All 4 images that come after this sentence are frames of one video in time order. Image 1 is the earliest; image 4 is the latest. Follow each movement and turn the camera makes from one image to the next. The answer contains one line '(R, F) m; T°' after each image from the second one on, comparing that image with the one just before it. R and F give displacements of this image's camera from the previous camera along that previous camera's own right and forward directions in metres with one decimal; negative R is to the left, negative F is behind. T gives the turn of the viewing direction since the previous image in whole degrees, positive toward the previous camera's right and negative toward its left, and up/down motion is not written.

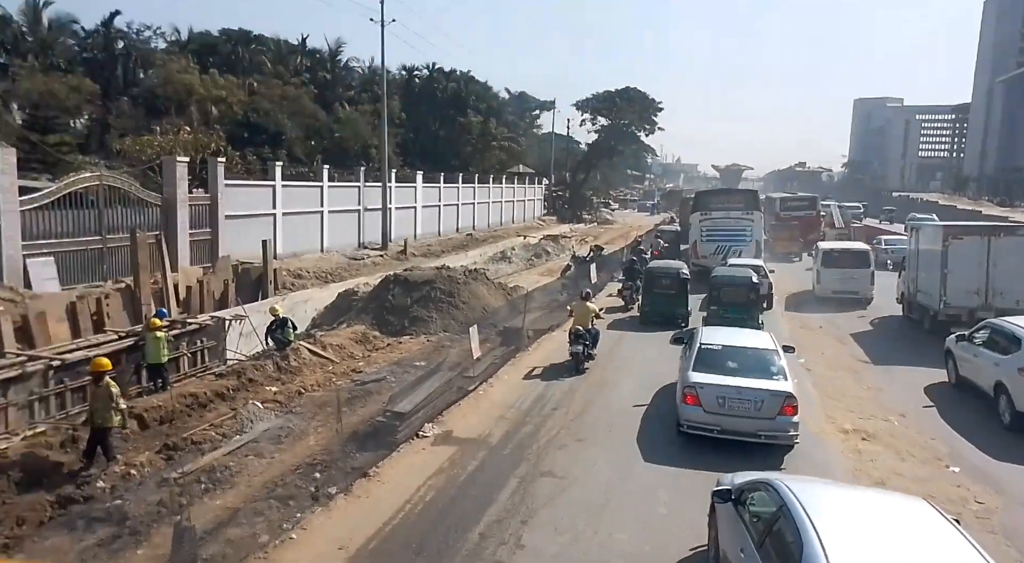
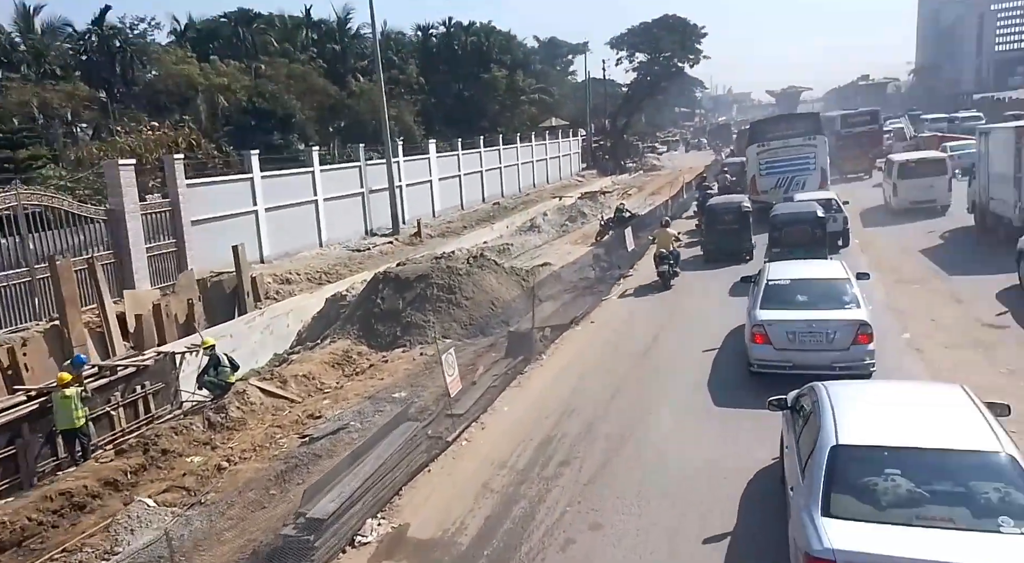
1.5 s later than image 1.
(+0.9, +3.0) m; -5°
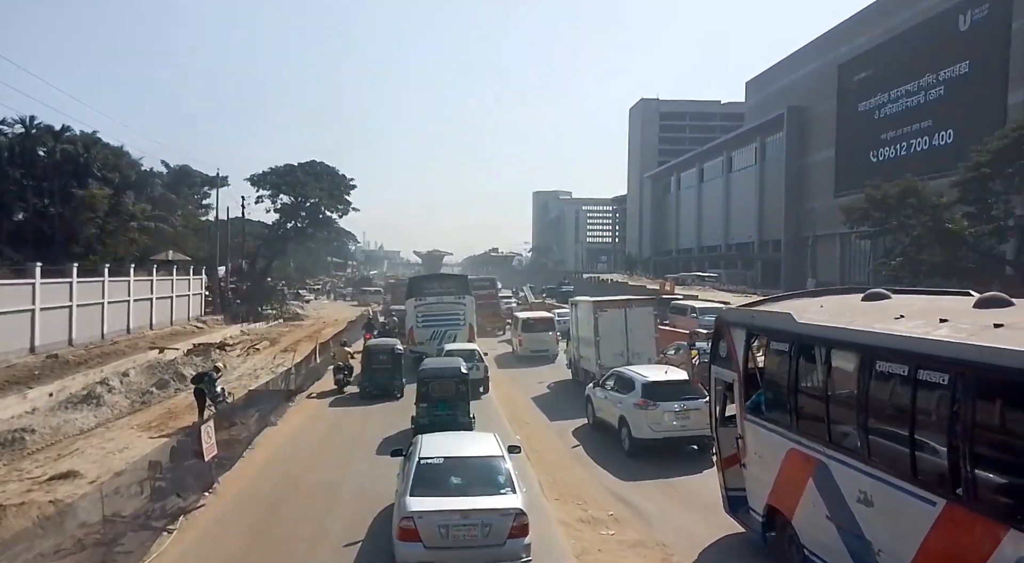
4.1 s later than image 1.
(+1.7, +4.5) m; +29°
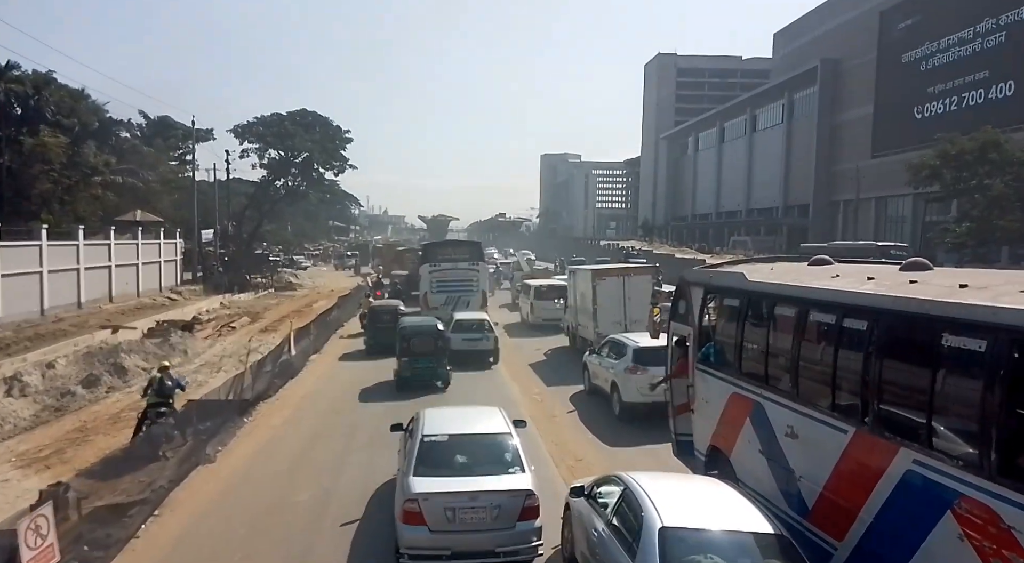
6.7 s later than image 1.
(-0.7, +5.0) m; 0°
